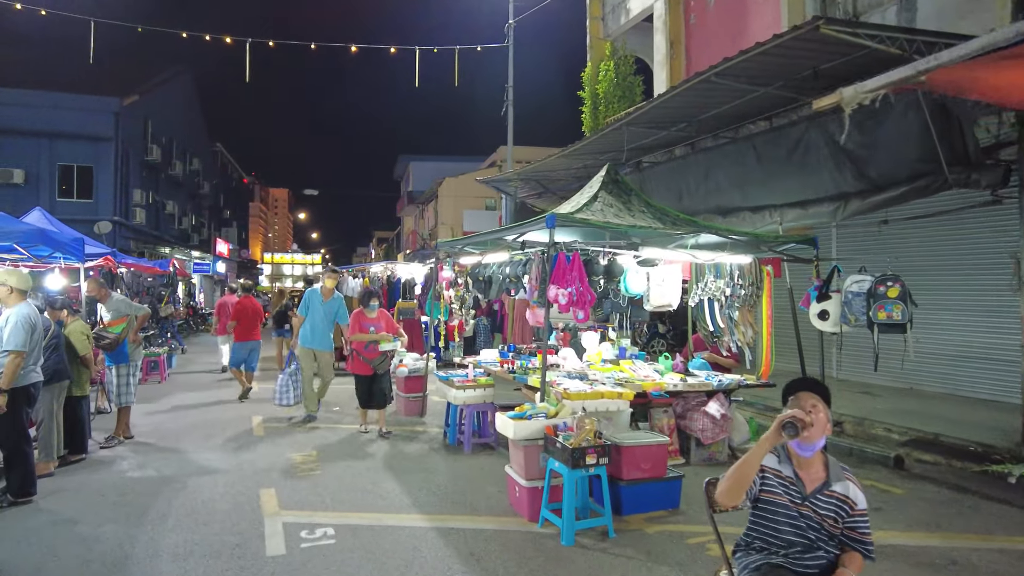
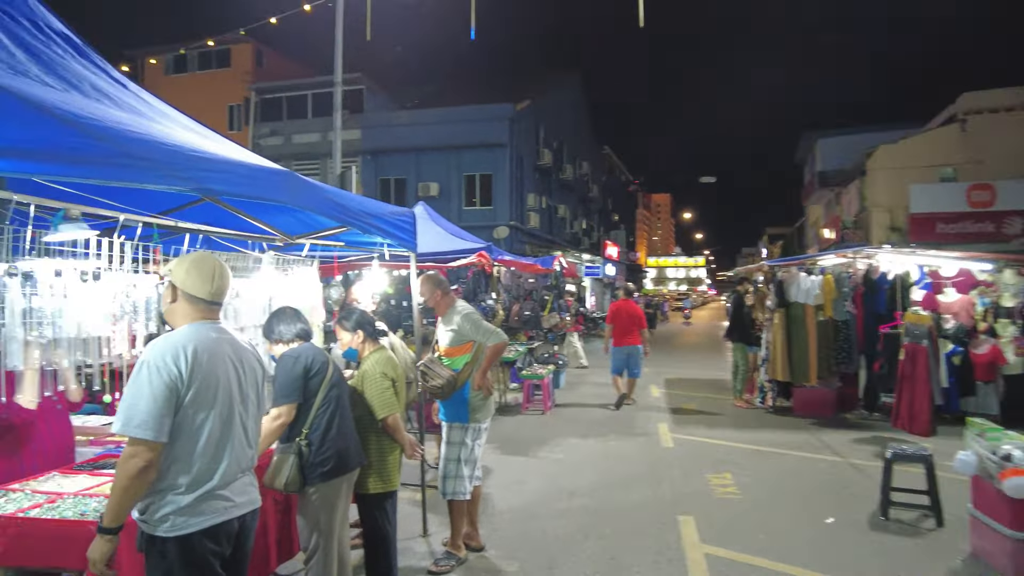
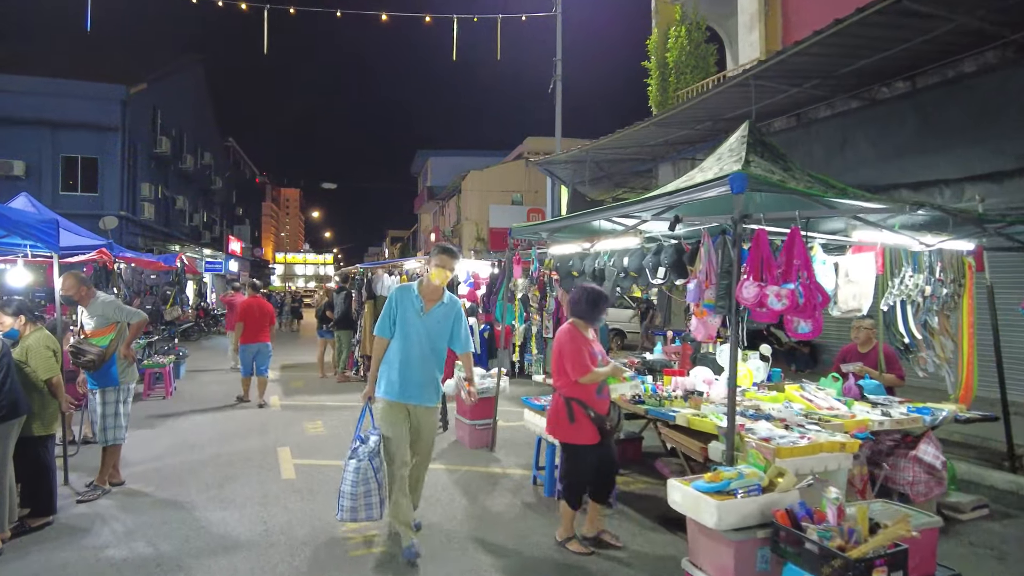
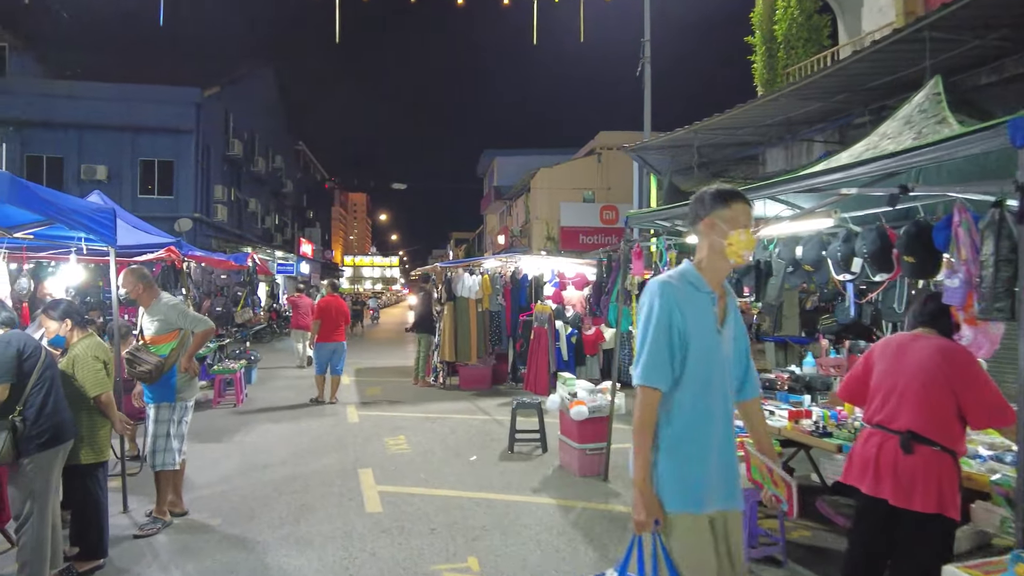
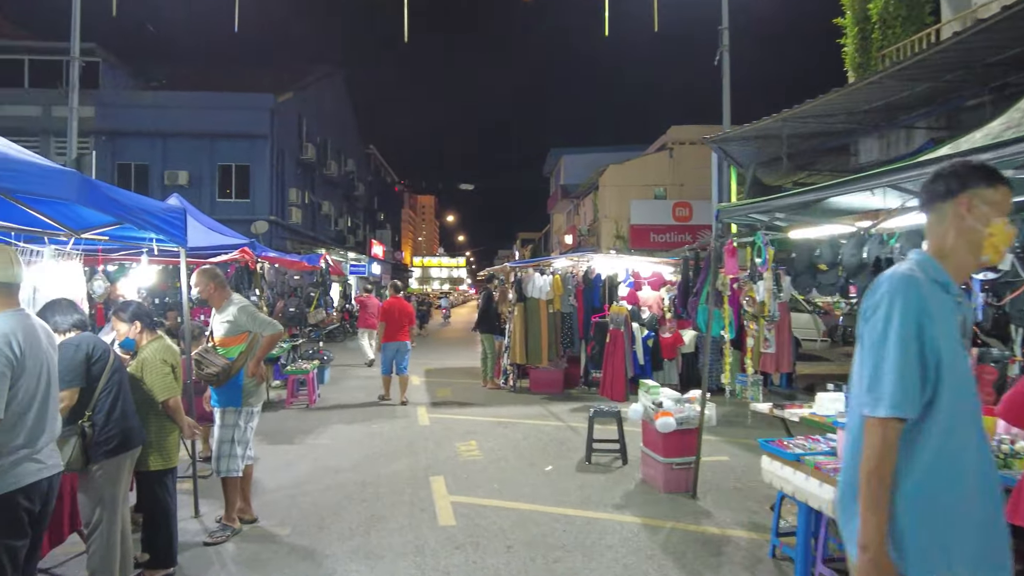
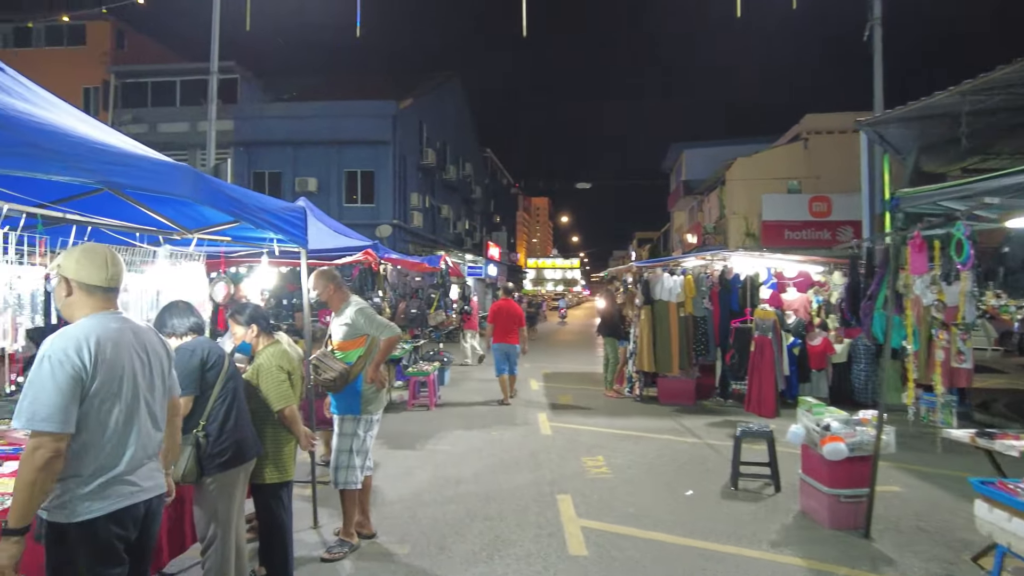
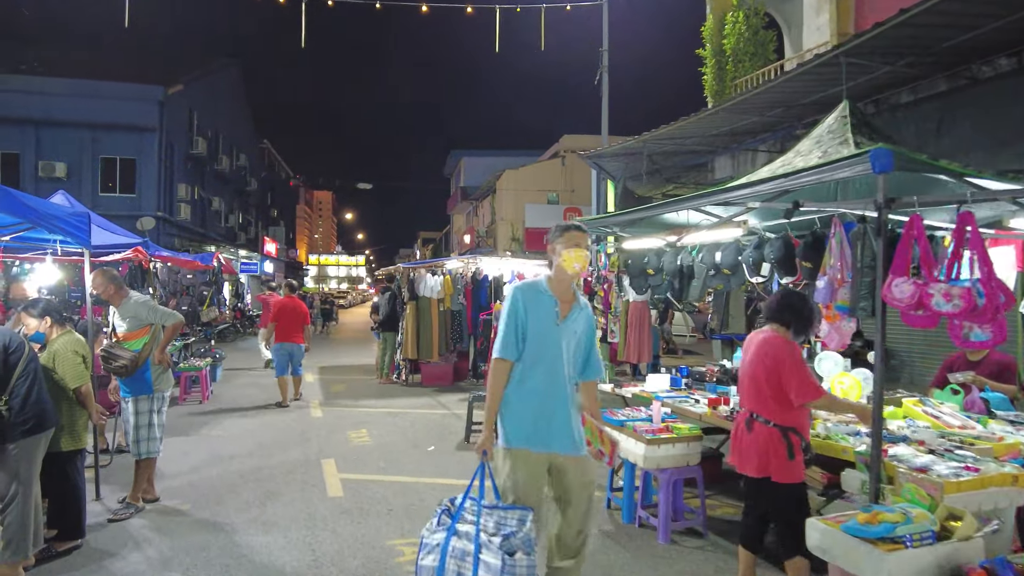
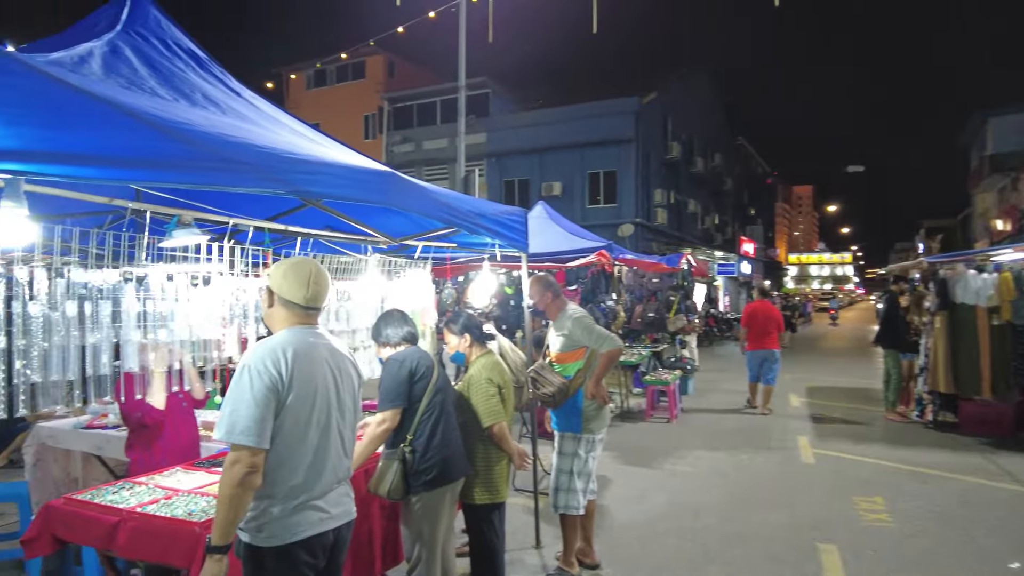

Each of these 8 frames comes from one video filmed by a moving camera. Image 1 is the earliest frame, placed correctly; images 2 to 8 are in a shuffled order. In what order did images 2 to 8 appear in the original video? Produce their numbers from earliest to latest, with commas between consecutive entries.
3, 7, 4, 5, 6, 2, 8
